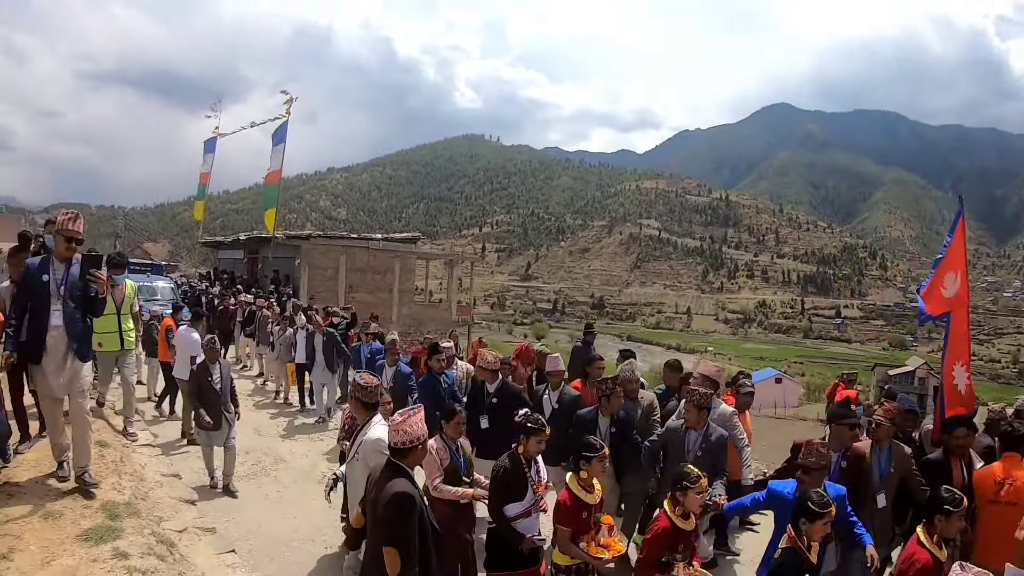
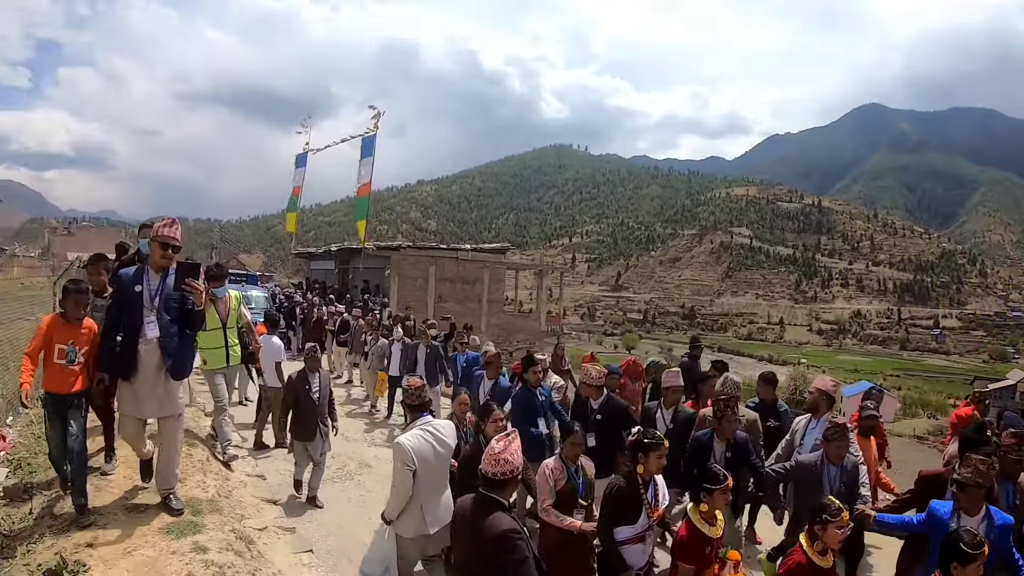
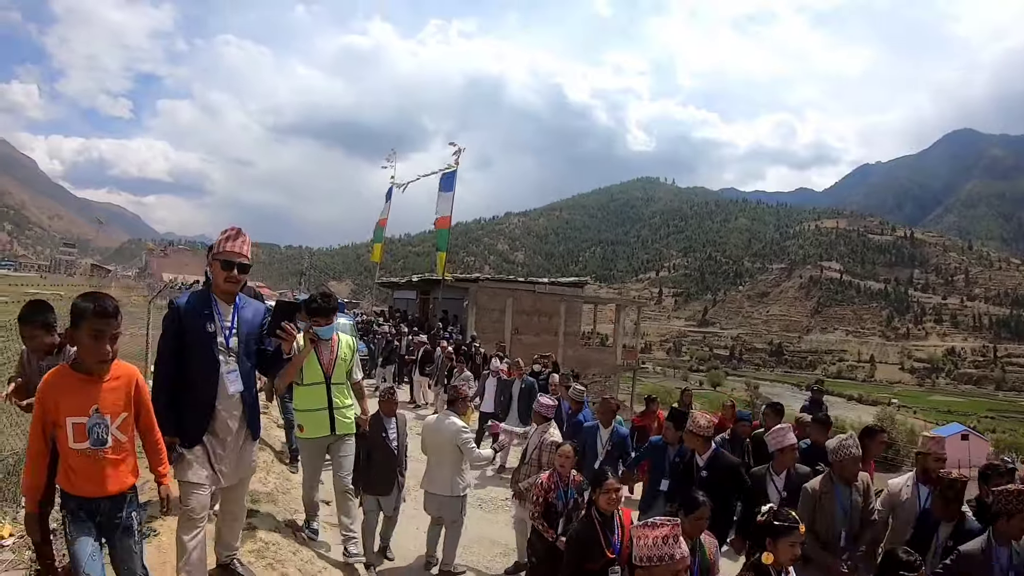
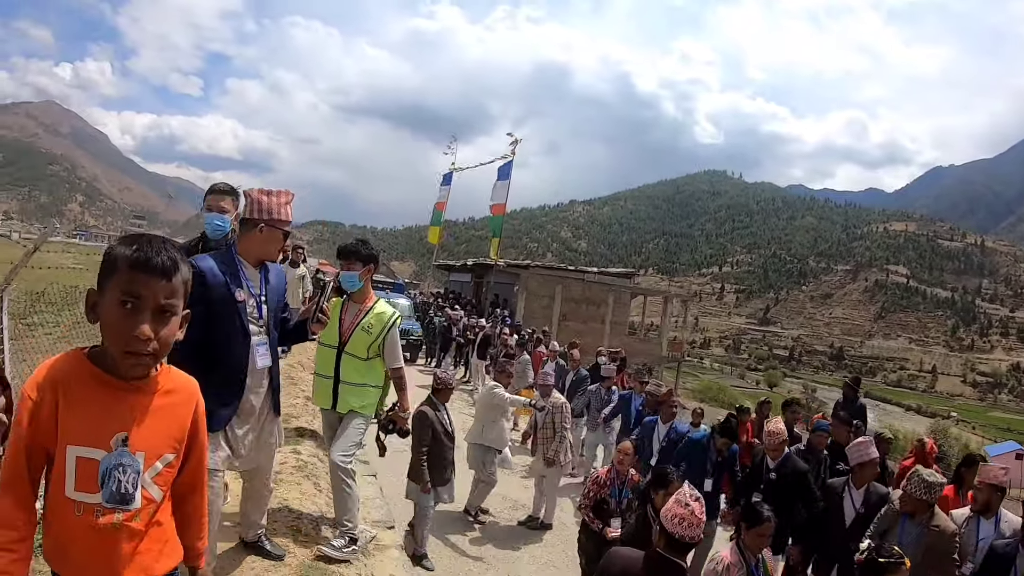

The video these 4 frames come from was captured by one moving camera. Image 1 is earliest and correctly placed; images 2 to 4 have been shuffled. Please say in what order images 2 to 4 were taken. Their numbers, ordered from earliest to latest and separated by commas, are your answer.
2, 3, 4
